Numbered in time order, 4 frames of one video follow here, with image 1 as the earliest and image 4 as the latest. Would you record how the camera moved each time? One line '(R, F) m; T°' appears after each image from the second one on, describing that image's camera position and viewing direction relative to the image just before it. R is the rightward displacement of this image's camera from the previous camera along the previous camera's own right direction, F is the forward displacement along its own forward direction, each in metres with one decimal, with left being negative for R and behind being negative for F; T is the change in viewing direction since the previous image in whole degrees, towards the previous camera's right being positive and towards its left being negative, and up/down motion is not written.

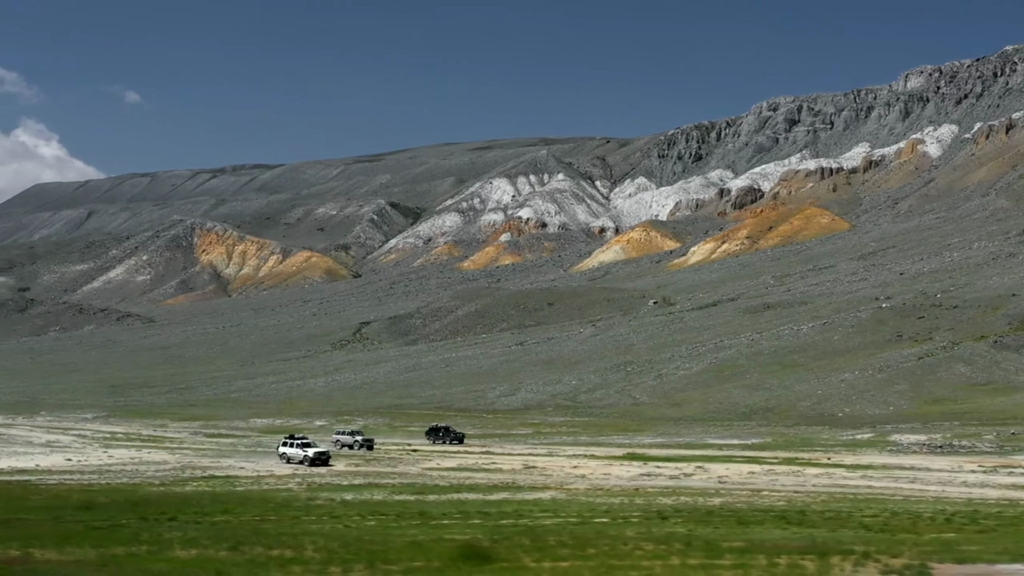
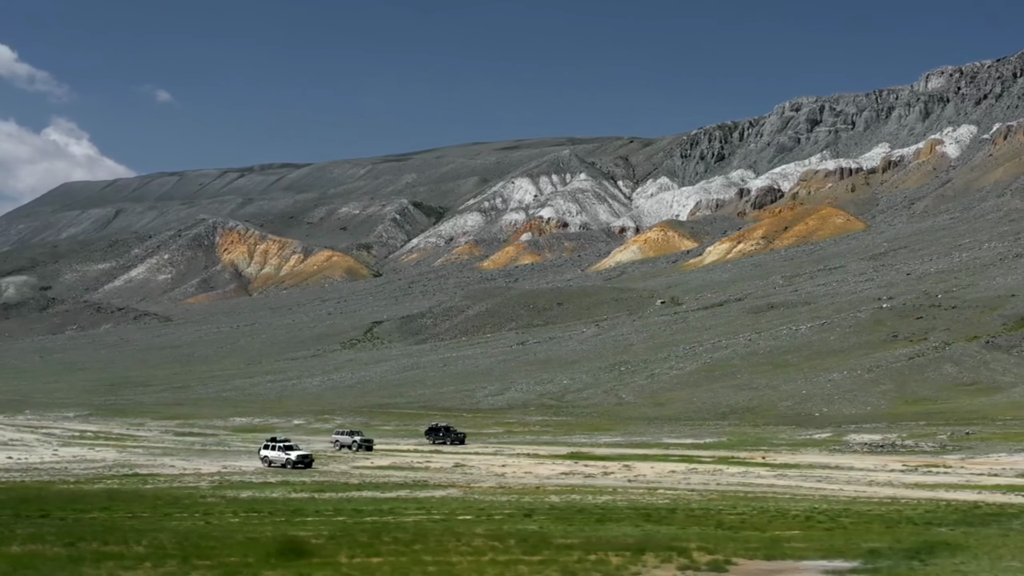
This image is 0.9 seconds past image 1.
(+3.0, -0.2) m; -1°
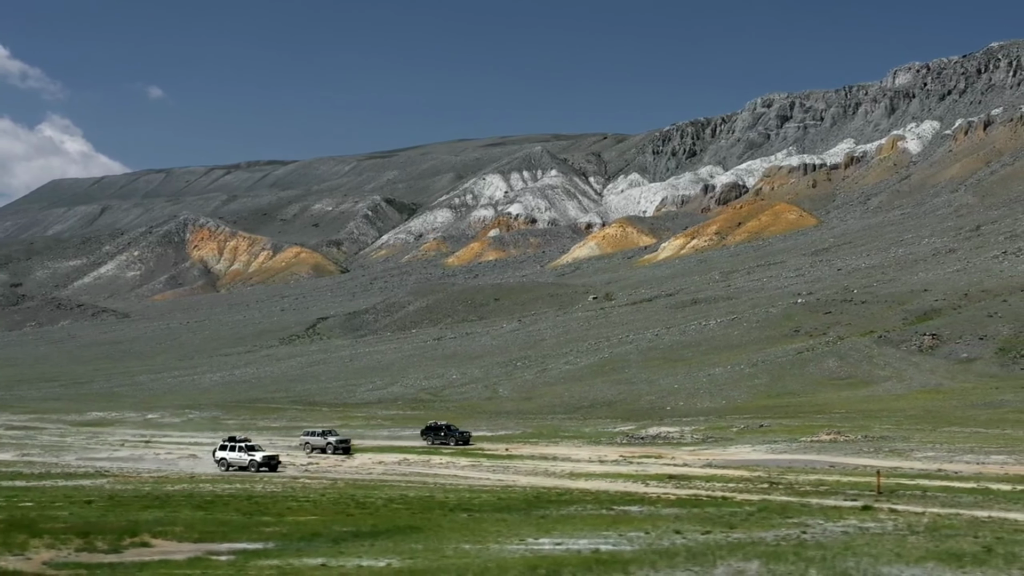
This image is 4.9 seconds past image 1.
(+8.0, -0.4) m; +2°
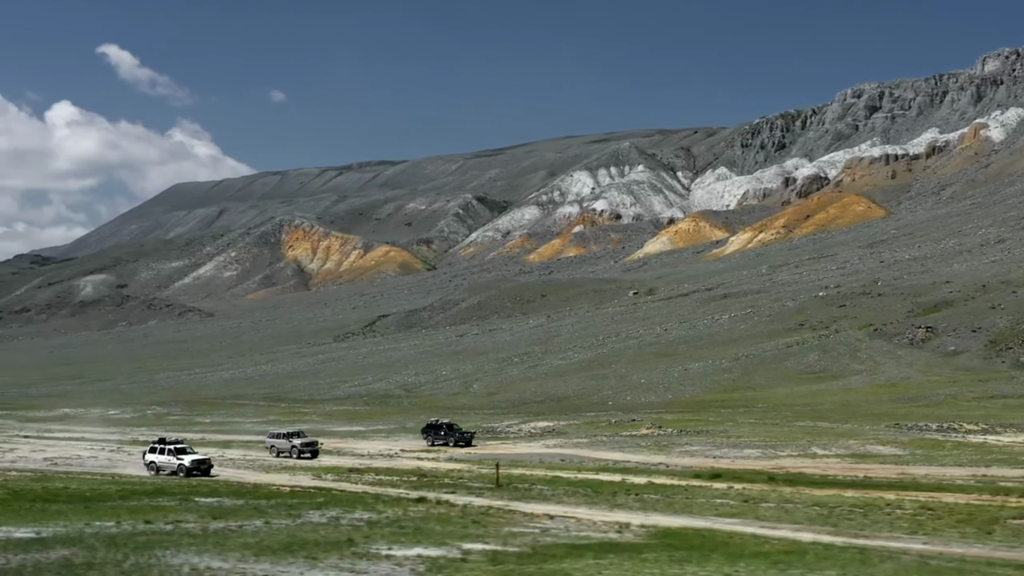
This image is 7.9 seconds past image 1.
(+10.2, -0.3) m; -5°
